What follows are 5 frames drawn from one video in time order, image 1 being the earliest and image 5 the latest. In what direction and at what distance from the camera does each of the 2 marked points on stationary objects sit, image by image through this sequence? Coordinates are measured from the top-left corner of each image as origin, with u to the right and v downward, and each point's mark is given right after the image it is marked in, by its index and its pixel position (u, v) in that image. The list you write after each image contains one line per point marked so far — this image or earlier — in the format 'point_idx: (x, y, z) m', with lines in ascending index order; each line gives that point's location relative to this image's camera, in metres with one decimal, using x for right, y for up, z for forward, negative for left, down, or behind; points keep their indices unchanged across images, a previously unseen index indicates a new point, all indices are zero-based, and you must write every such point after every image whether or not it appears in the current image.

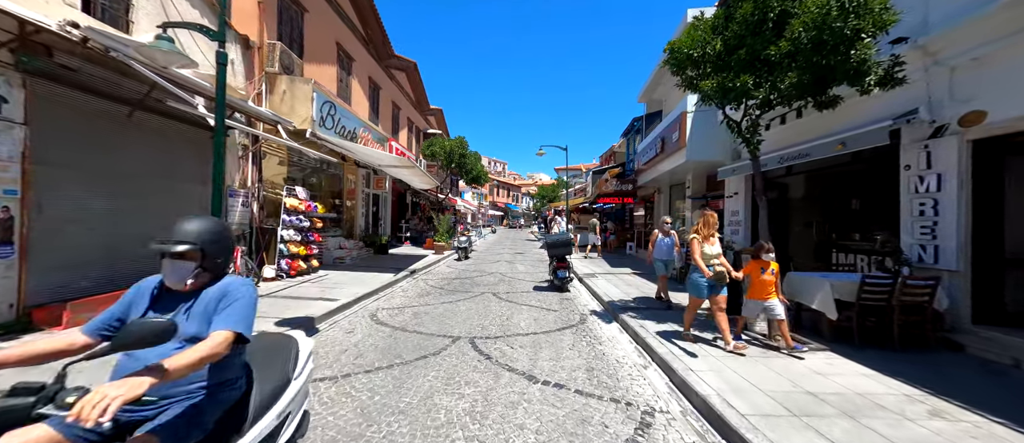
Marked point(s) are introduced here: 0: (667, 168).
0: (+5.4, +1.9, +11.8) m
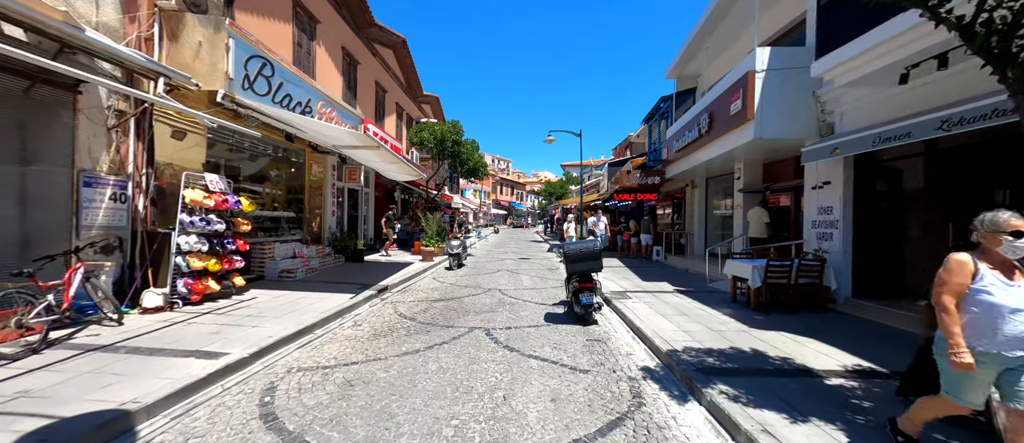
0: (+5.5, +1.9, +9.2) m
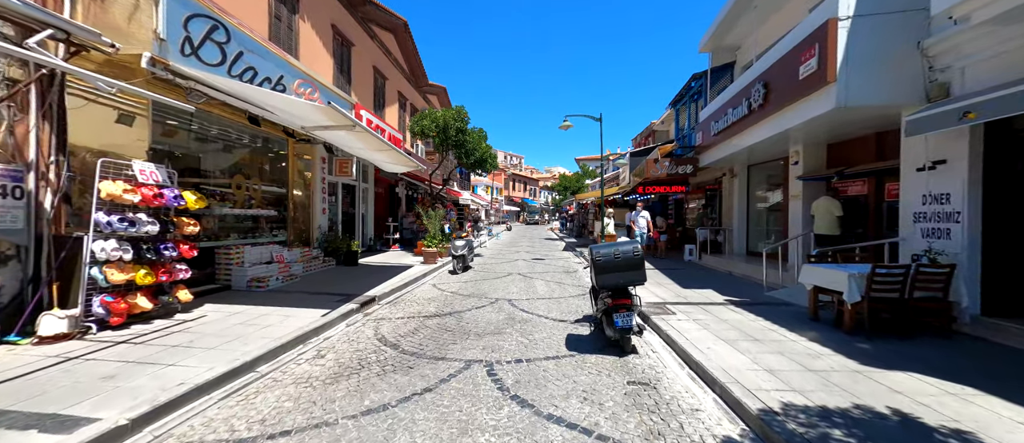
0: (+5.8, +2.0, +7.6) m
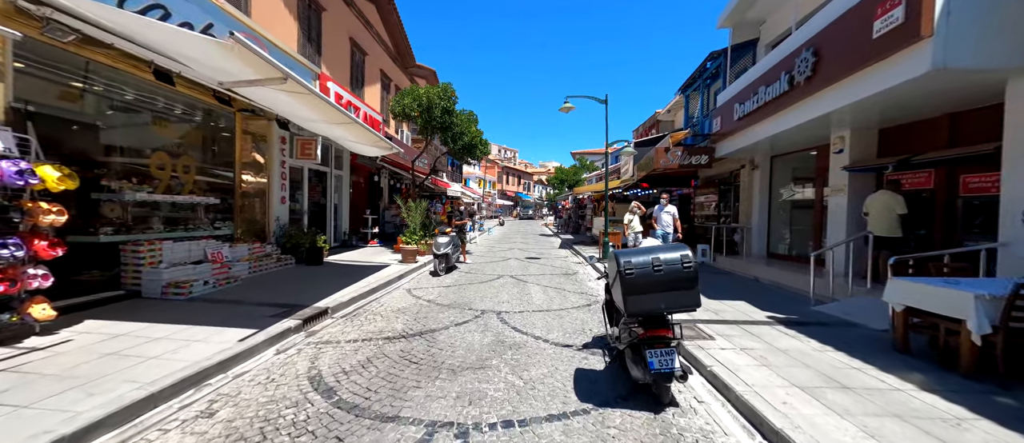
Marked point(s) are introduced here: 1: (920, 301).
0: (+5.6, +2.0, +6.4) m
1: (+4.2, -0.8, +3.5) m
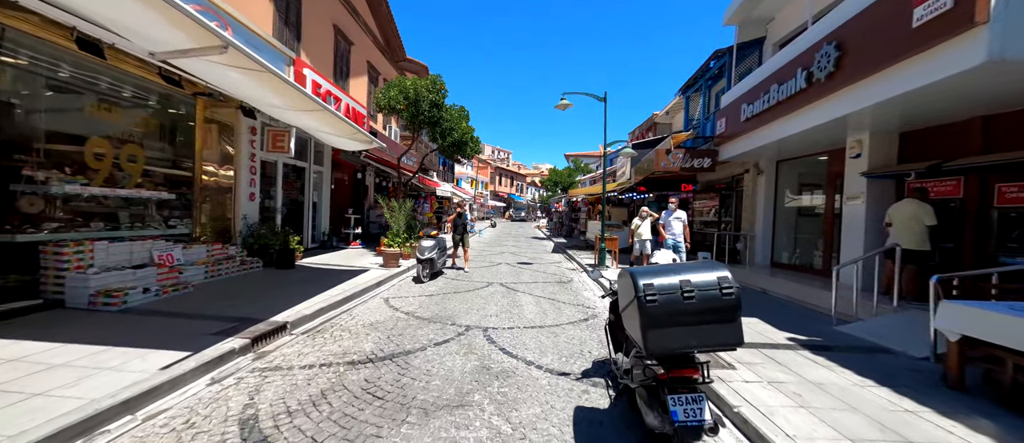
0: (+5.5, +1.9, +5.9) m
1: (+4.1, -0.9, +2.9) m
